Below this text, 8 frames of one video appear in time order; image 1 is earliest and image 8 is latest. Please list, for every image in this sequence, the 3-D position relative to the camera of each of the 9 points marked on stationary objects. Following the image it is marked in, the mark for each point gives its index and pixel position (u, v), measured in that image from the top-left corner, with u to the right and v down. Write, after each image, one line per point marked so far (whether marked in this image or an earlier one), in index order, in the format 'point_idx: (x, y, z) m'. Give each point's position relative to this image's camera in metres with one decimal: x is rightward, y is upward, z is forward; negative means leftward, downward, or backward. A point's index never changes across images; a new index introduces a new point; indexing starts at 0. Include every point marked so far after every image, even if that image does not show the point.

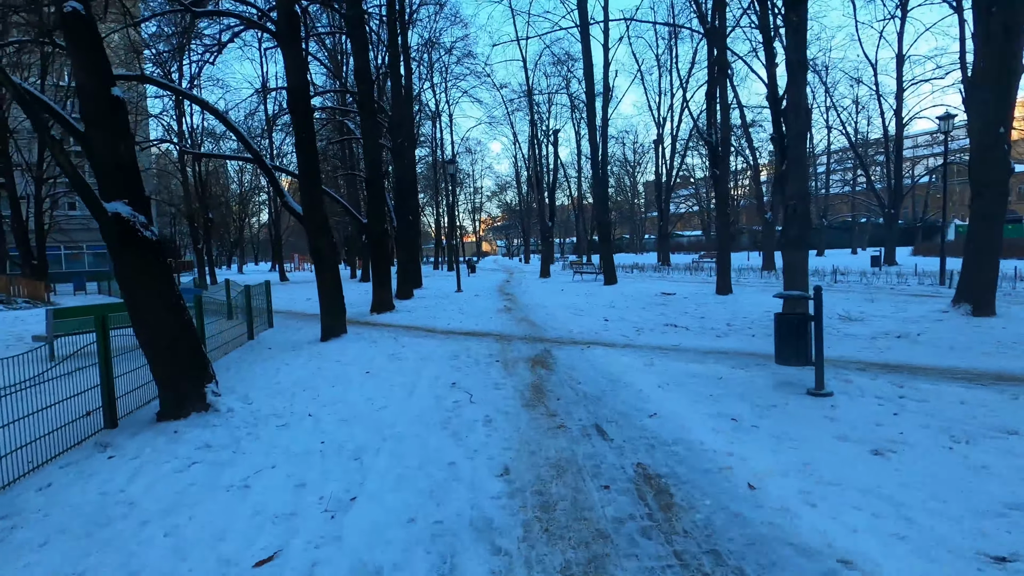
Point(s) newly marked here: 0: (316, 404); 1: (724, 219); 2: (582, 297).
0: (-2.4, -1.4, +6.5) m
1: (+7.2, +2.3, +18.2) m
2: (+2.4, -0.3, +18.8) m
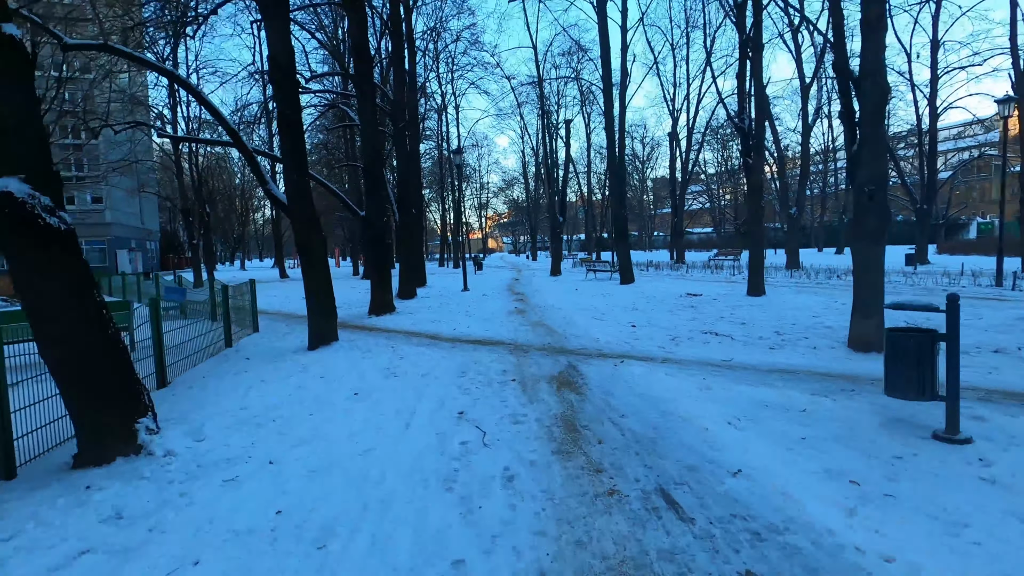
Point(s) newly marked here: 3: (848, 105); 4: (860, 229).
0: (-2.2, -1.5, +5.1) m
1: (+7.6, +2.3, +16.6) m
2: (+2.8, -0.3, +17.3) m
3: (+5.3, +2.9, +8.4) m
4: (+5.3, +0.9, +8.2) m
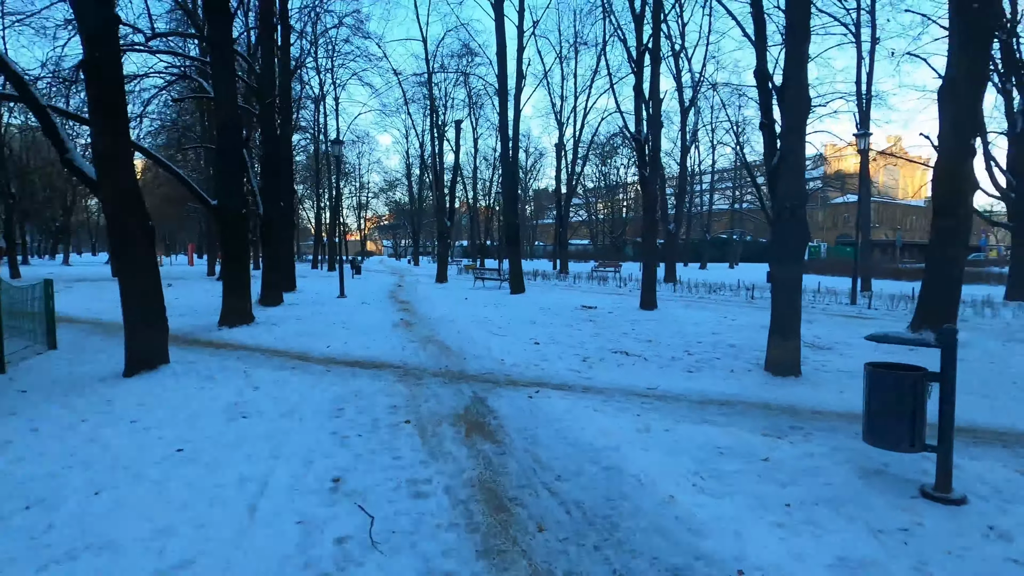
0: (-2.8, -1.6, +3.1) m
1: (+4.3, +1.9, +16.5) m
2: (-0.7, -0.6, +16.1) m
3: (+3.8, +2.6, +8.0) m
4: (+3.9, +0.6, +7.8) m
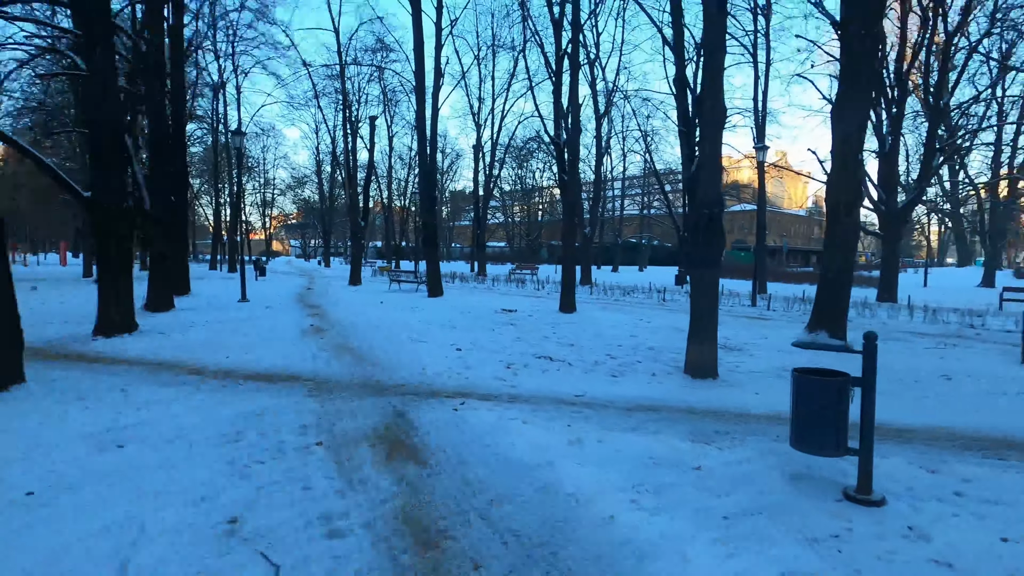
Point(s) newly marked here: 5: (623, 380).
0: (-3.1, -1.6, +2.3) m
1: (+1.8, +1.8, +16.6) m
2: (-3.0, -0.7, +15.5) m
3: (+2.7, +2.5, +8.2) m
4: (+2.7, +0.5, +8.0) m
5: (+1.6, -1.3, +7.7) m
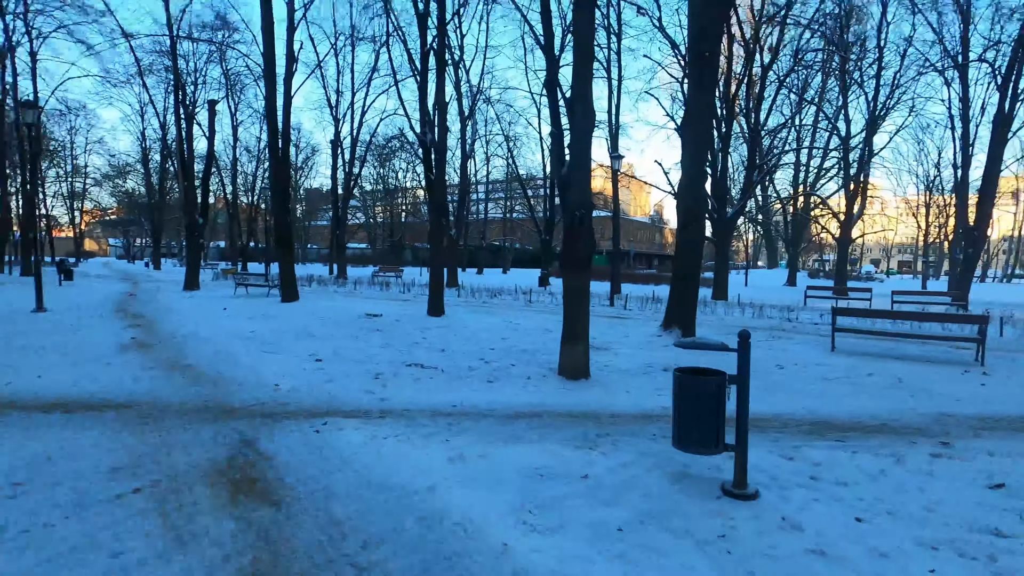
0: (-3.3, -1.7, +1.0) m
1: (-2.3, +1.7, +16.2) m
2: (-6.6, -0.8, +13.8) m
3: (+0.7, +2.5, +8.2) m
4: (+0.8, +0.5, +8.0) m
5: (-0.2, -1.4, +7.4) m
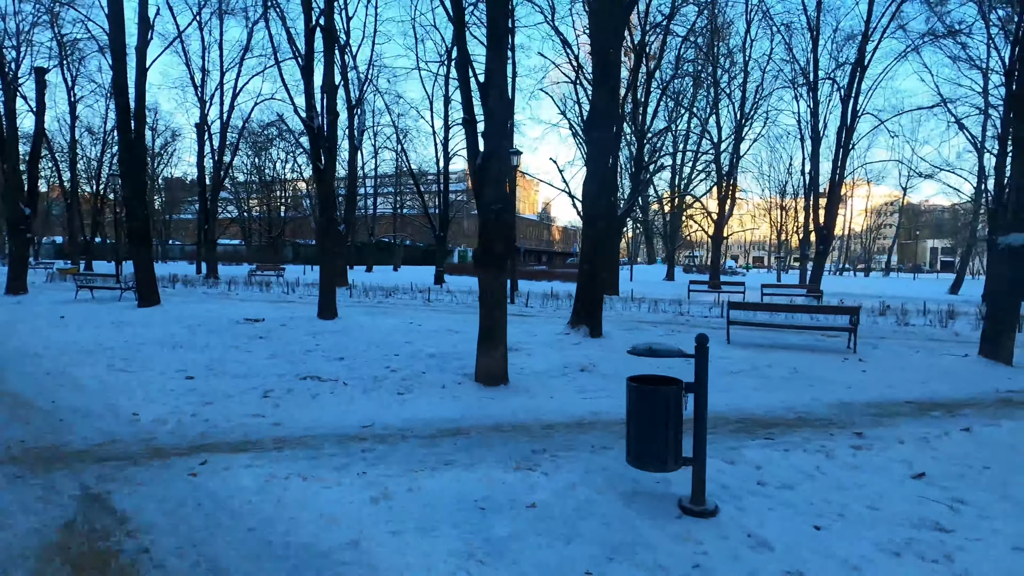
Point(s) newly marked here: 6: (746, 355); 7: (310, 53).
0: (-3.0, -1.7, -0.2) m
1: (-5.1, +1.7, +14.8) m
2: (-8.8, -0.9, +11.6) m
3: (-0.6, +2.5, +7.6) m
4: (-0.4, +0.5, +7.4) m
5: (-1.2, -1.4, +6.7) m
6: (+4.3, -1.2, +9.9) m
7: (-5.6, +6.5, +14.8) m
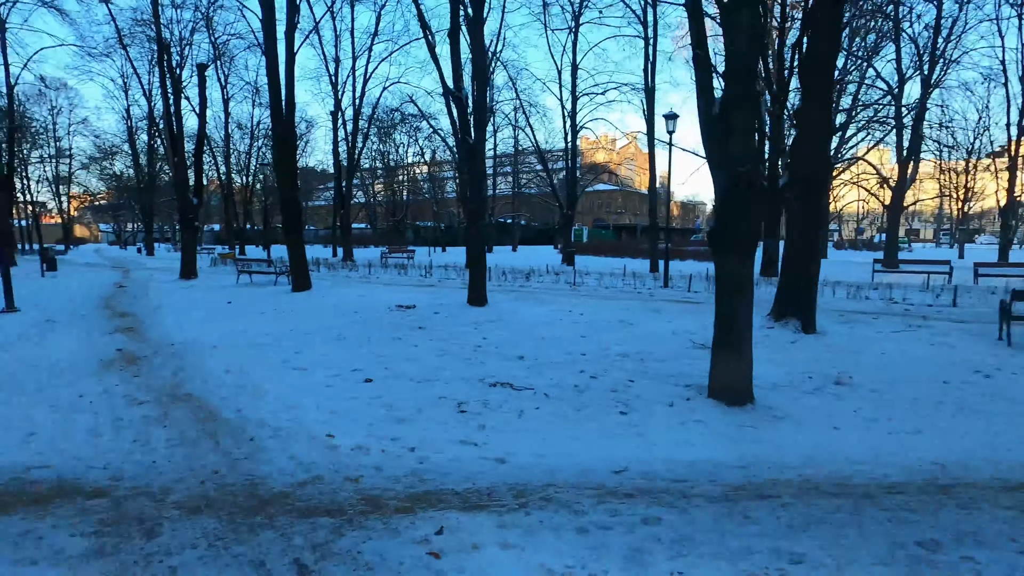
0: (-1.8, -1.9, -1.2) m
1: (-0.9, +2.1, +13.8) m
2: (-5.2, -0.6, +11.5) m
3: (+2.1, +2.6, +5.8) m
4: (+2.2, +0.6, +5.7) m
5: (+1.3, -1.3, +5.2) m
6: (+7.4, -1.0, +7.2) m
7: (-1.4, +6.9, +13.7) m
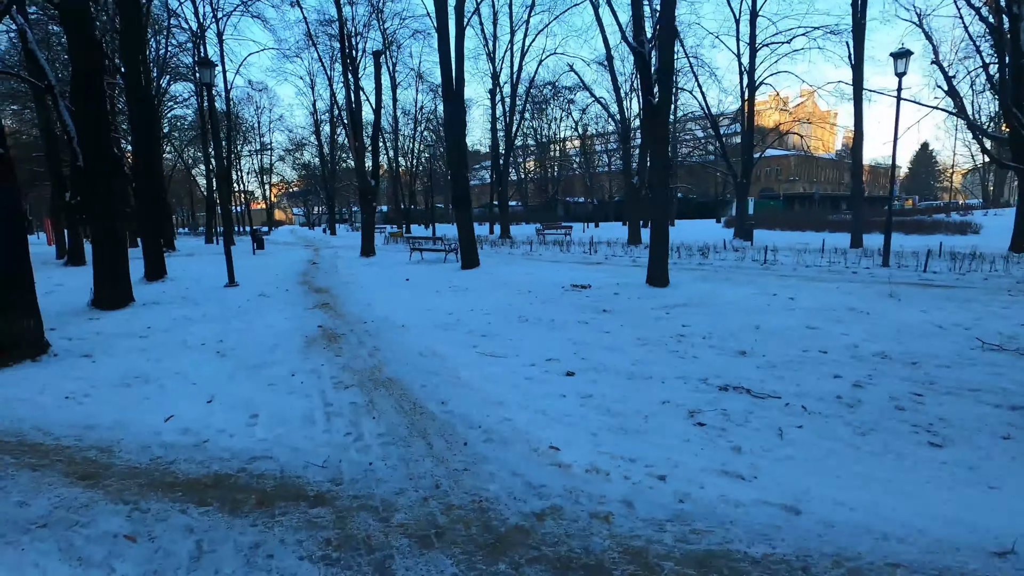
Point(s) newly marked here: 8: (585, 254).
0: (-1.5, -2.1, -1.7) m
1: (+3.4, +2.6, +12.3) m
2: (-1.3, -0.2, +11.4) m
3: (+4.1, +2.7, +3.8) m
4: (+4.3, +0.7, +3.8) m
5: (+3.2, -1.2, +3.6) m
6: (+9.6, -0.9, +4.0) m
7: (+2.9, +7.4, +12.2) m
8: (+2.8, +1.3, +20.0) m
